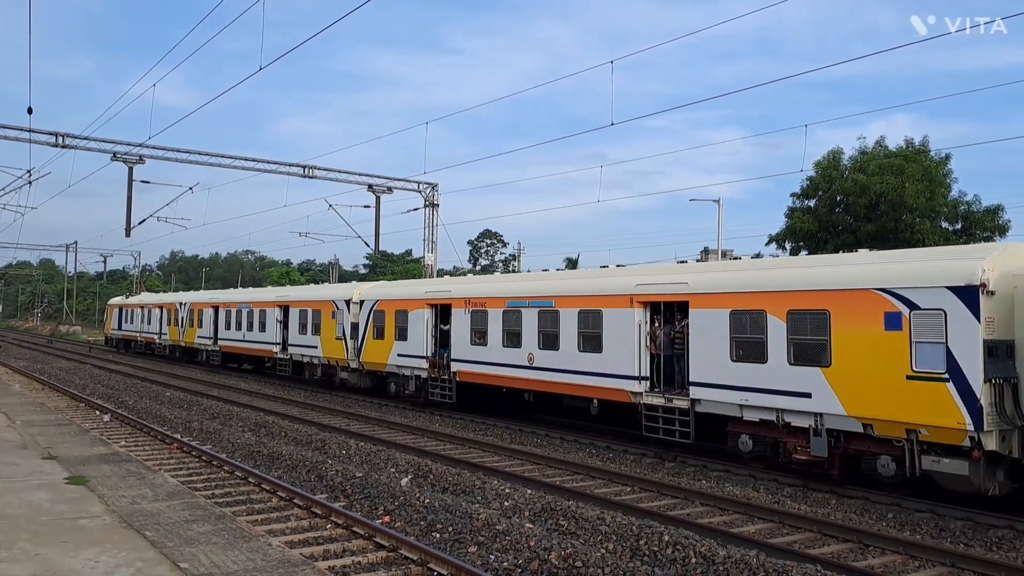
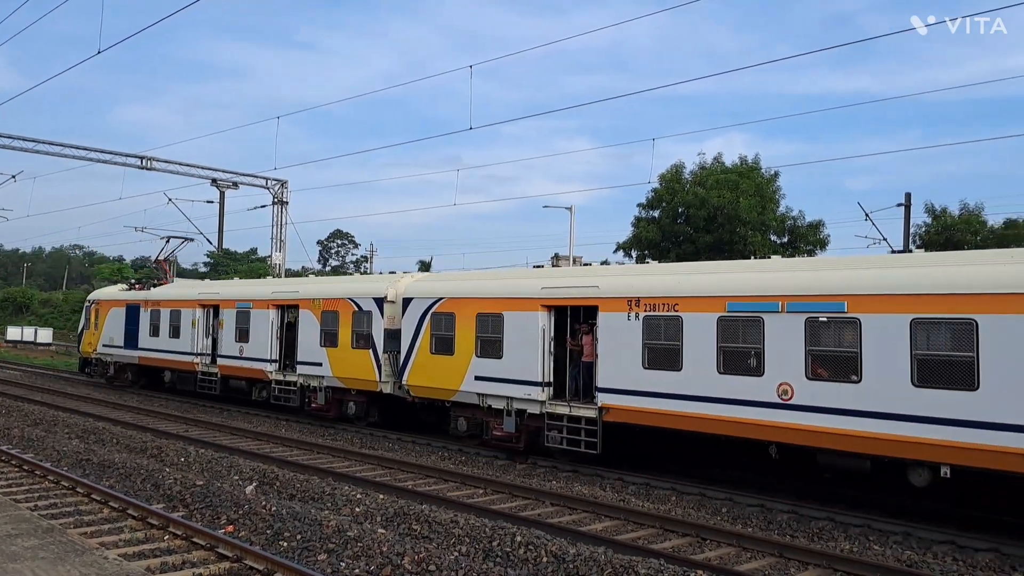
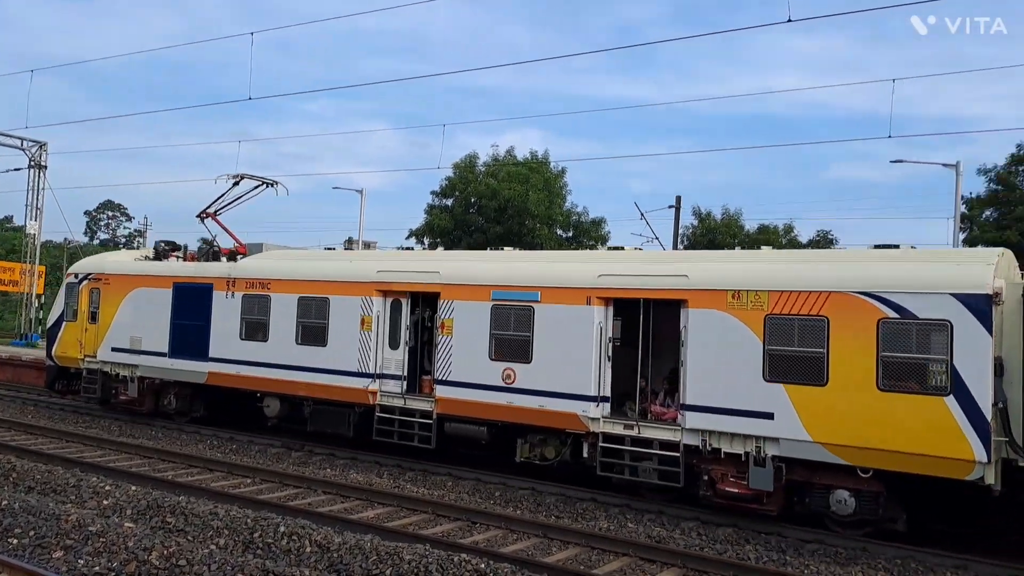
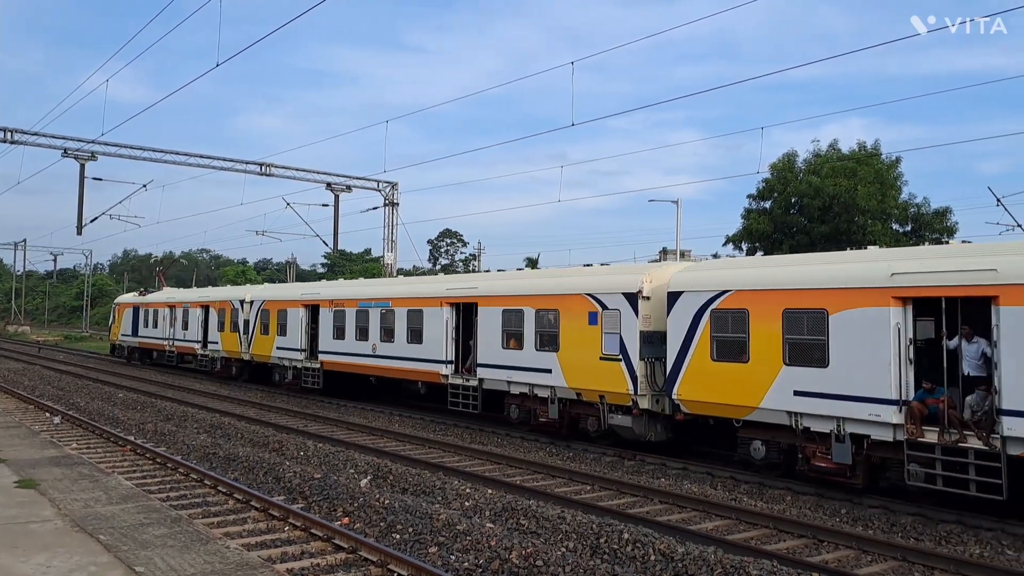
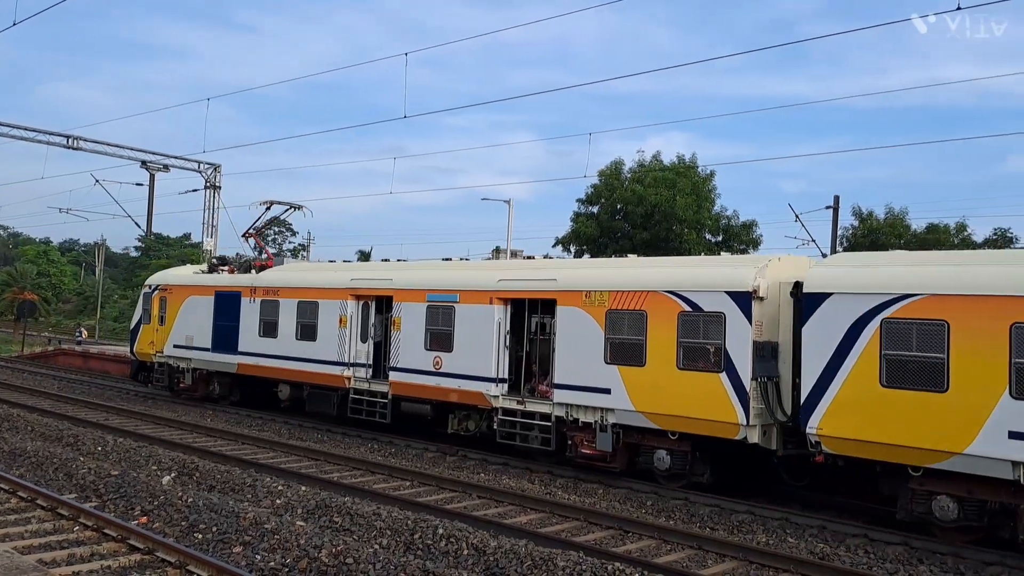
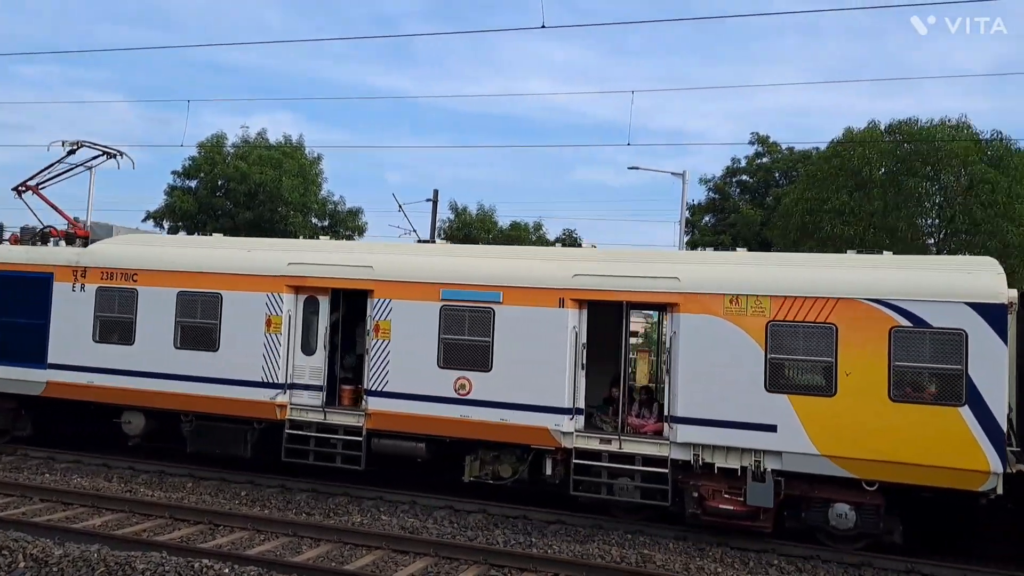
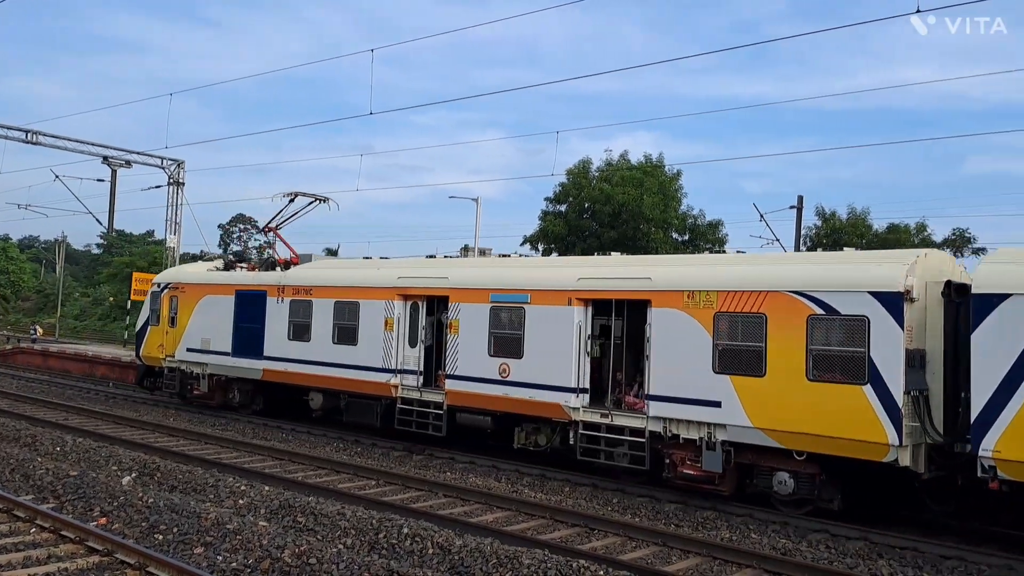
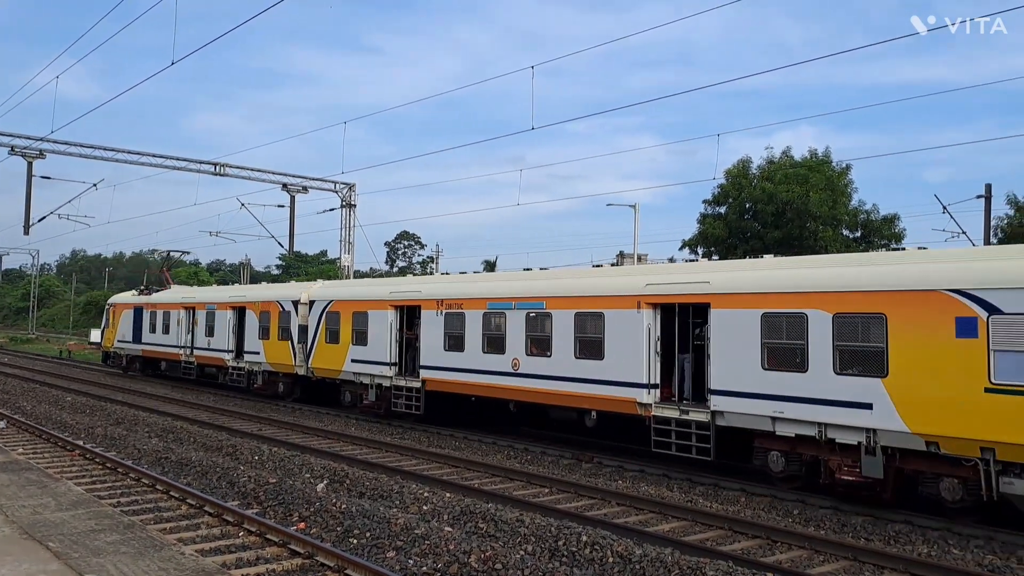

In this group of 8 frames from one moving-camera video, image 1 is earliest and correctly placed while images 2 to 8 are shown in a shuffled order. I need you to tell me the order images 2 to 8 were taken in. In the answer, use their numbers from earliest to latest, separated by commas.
4, 8, 2, 5, 7, 3, 6
